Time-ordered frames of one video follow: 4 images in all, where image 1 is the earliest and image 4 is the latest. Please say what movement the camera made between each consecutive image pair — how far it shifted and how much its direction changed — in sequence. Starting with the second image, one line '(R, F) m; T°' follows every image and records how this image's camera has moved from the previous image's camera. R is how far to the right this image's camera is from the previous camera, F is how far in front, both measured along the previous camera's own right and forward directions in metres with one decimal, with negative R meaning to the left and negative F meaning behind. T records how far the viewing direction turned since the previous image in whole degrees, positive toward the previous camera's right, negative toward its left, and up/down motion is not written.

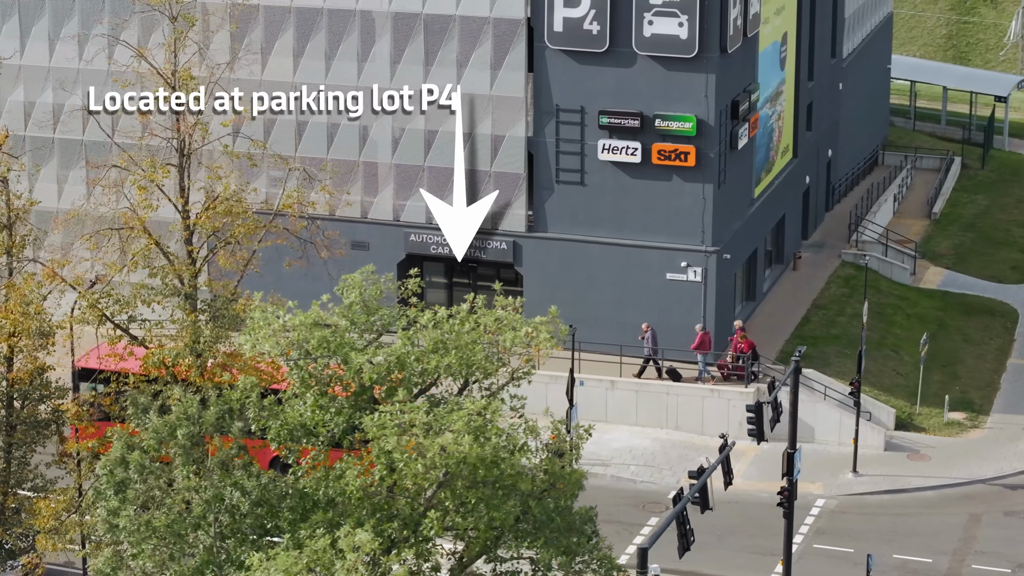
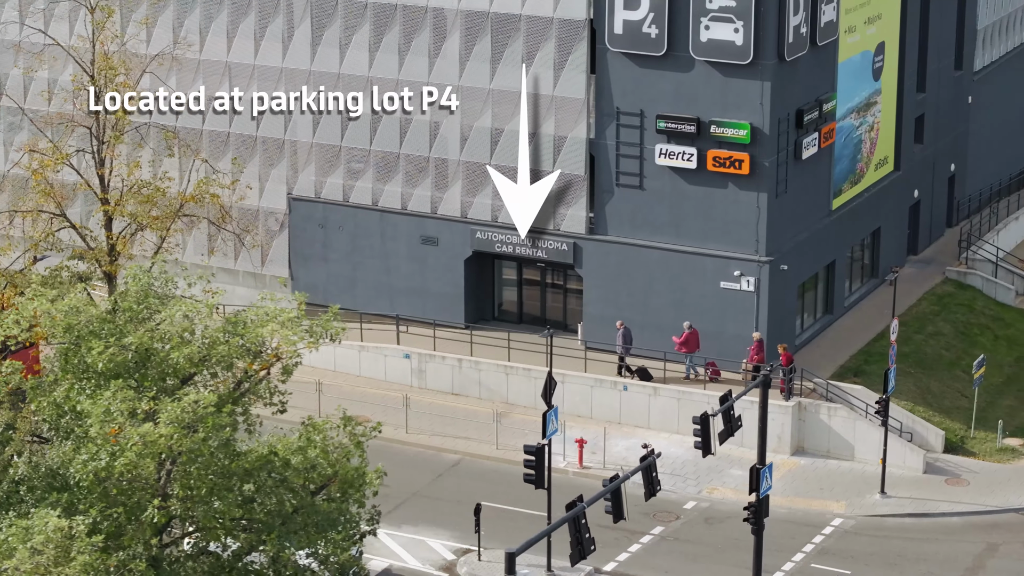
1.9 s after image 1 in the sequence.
(+4.1, +0.1) m; -8°
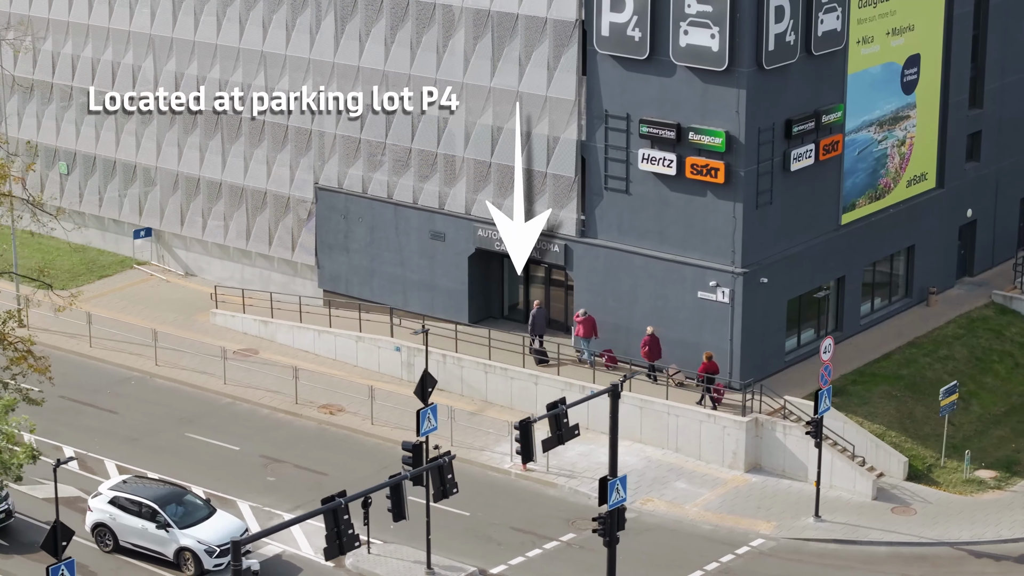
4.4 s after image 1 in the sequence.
(+5.9, +0.4) m; -7°
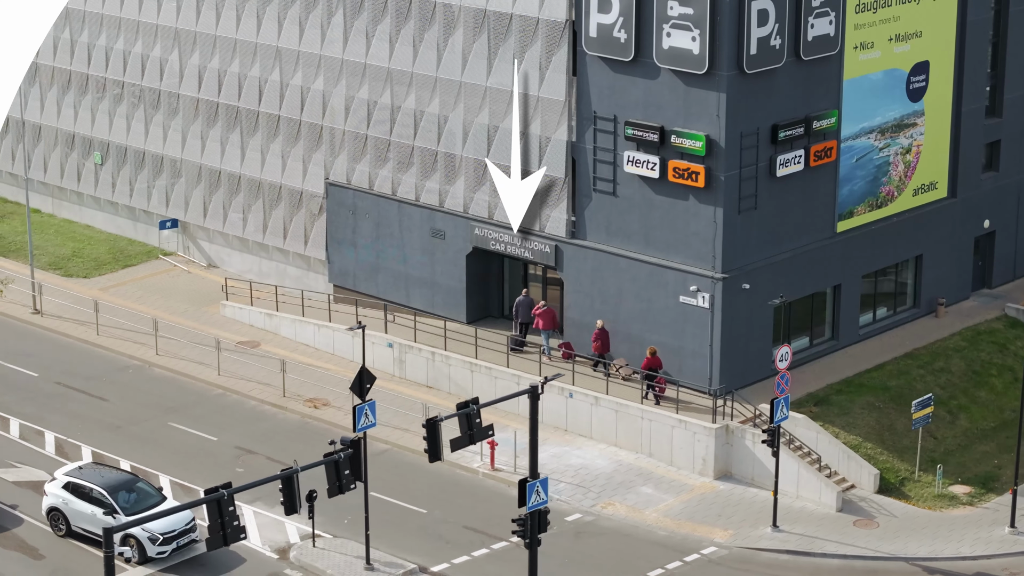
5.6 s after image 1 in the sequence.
(+2.9, 0.0) m; -3°
